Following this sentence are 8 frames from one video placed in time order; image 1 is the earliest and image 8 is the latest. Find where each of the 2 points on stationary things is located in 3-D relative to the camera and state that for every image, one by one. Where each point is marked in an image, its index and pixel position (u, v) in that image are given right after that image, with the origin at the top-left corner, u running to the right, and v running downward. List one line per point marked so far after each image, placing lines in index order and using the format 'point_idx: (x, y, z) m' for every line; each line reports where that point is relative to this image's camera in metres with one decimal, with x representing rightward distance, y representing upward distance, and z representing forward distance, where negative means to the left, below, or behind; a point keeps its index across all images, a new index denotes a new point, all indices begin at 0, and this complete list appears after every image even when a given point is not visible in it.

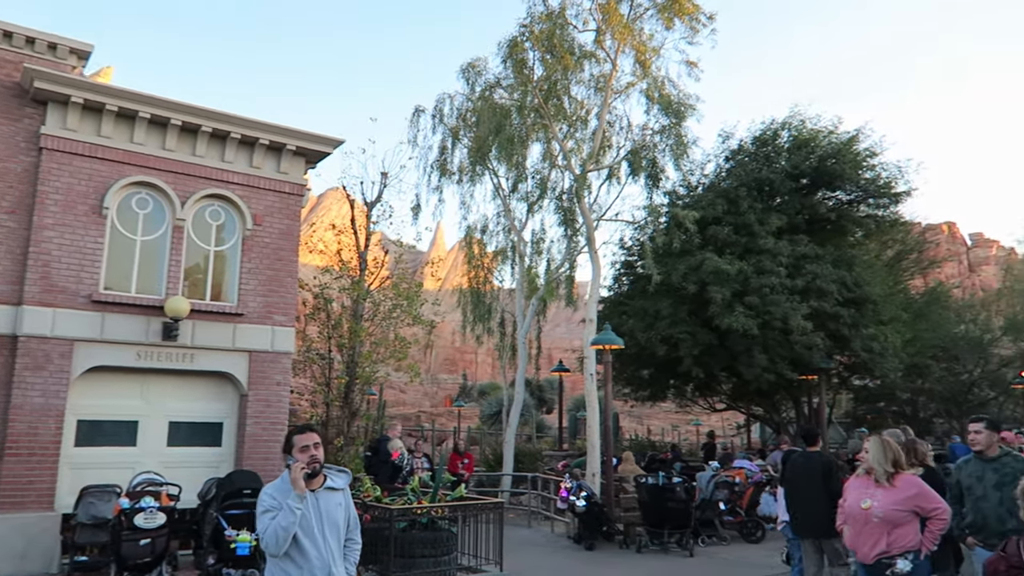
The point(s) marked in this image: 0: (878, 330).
0: (+8.4, -0.9, +18.1) m
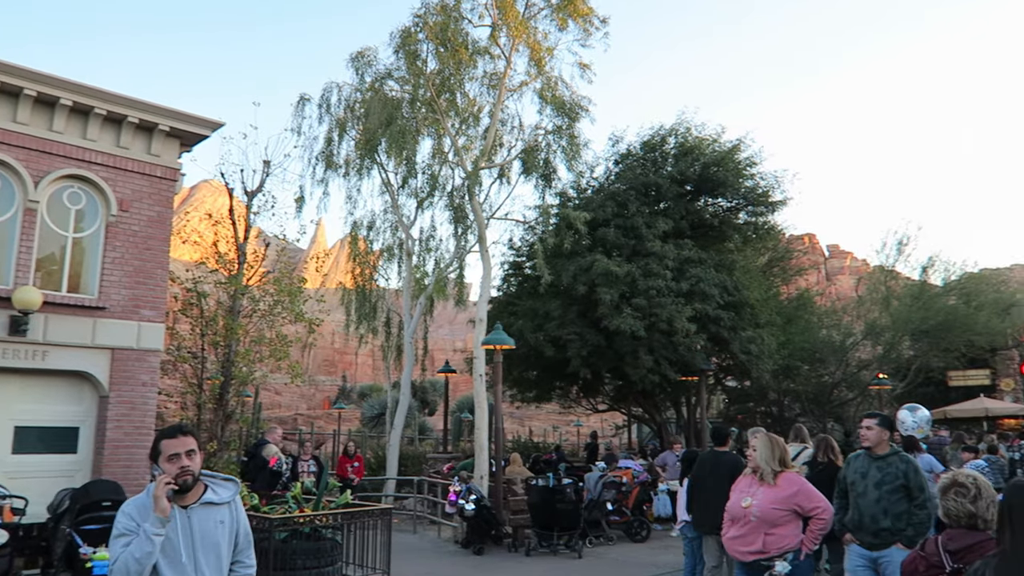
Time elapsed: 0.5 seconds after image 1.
0: (+5.8, -1.1, +18.8) m
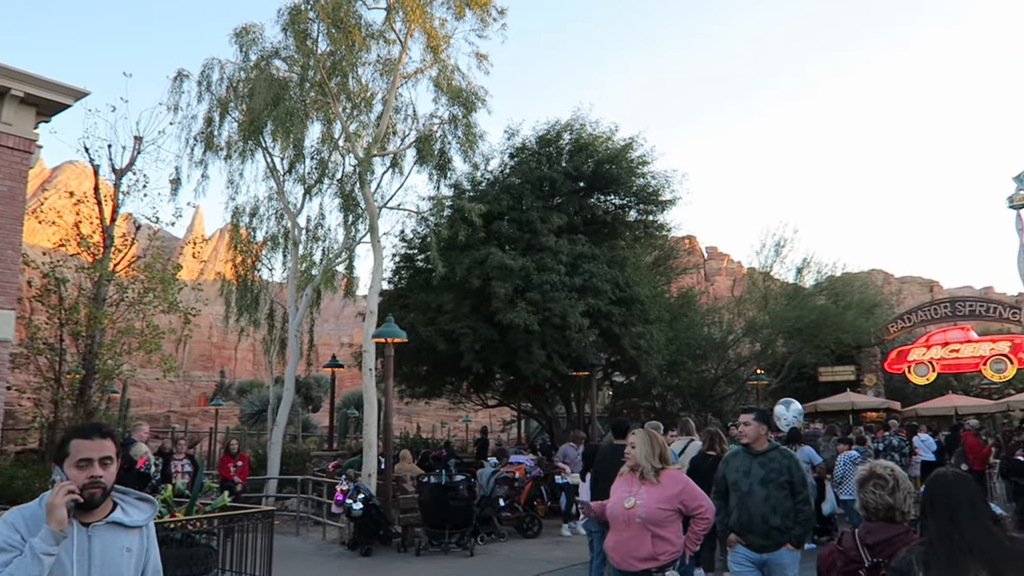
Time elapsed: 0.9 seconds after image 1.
0: (+3.2, -1.0, +19.1) m
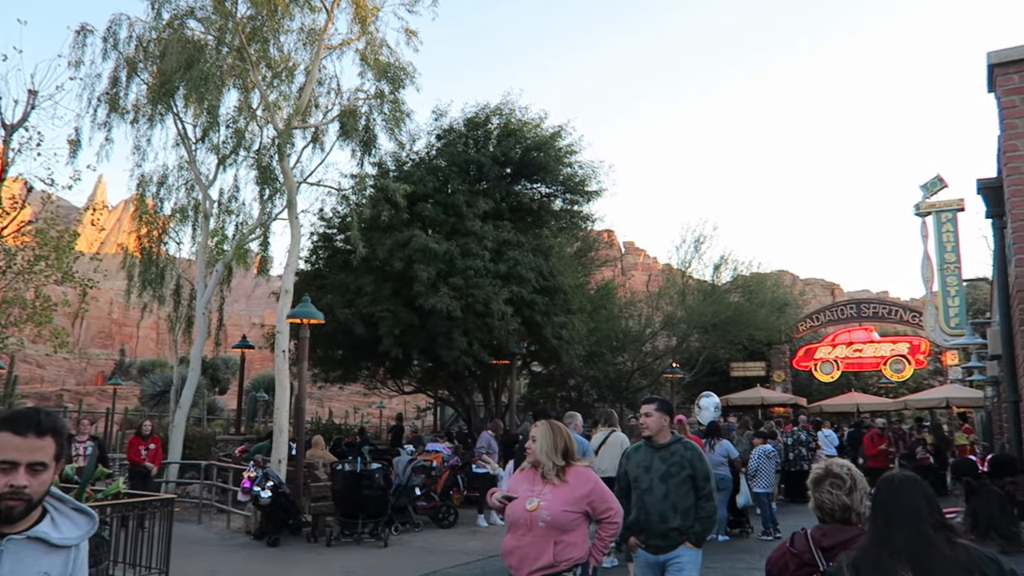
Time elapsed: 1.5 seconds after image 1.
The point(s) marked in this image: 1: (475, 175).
0: (+1.3, -0.7, +19.0) m
1: (-0.9, +2.7, +18.9) m
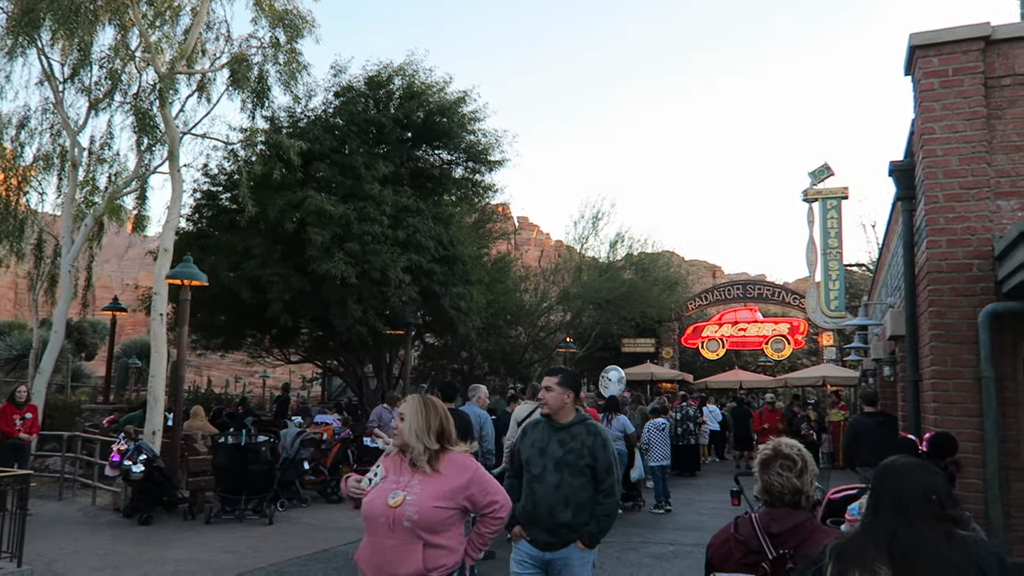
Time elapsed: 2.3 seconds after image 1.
0: (-1.1, 0.0, +18.6) m
1: (-3.1, +3.5, +18.0) m
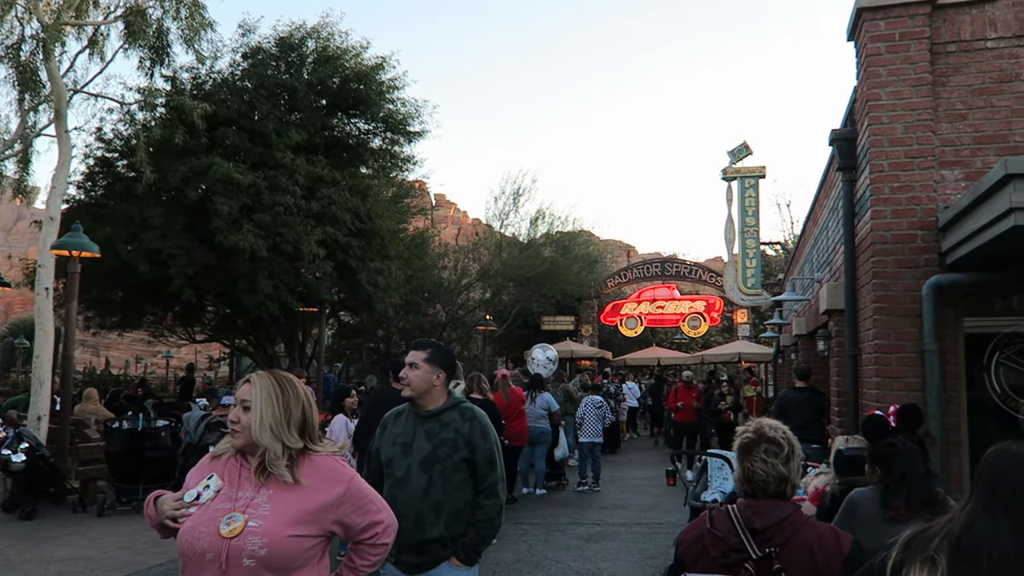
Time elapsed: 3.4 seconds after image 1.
0: (-2.9, +0.5, +17.9) m
1: (-4.8, +4.0, +17.0) m
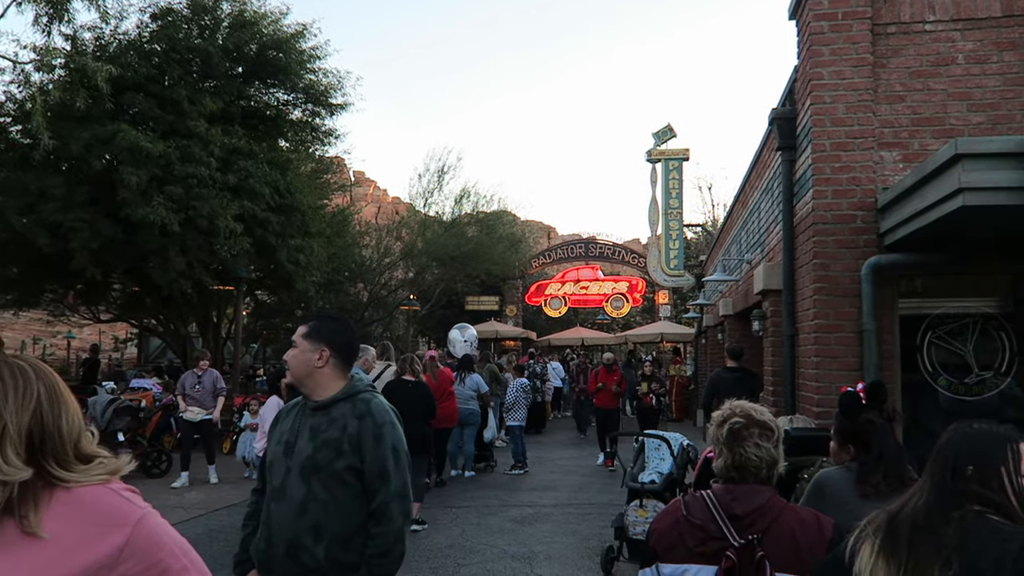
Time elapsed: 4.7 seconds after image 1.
0: (-4.5, +1.0, +17.2) m
1: (-6.3, +4.5, +16.1) m
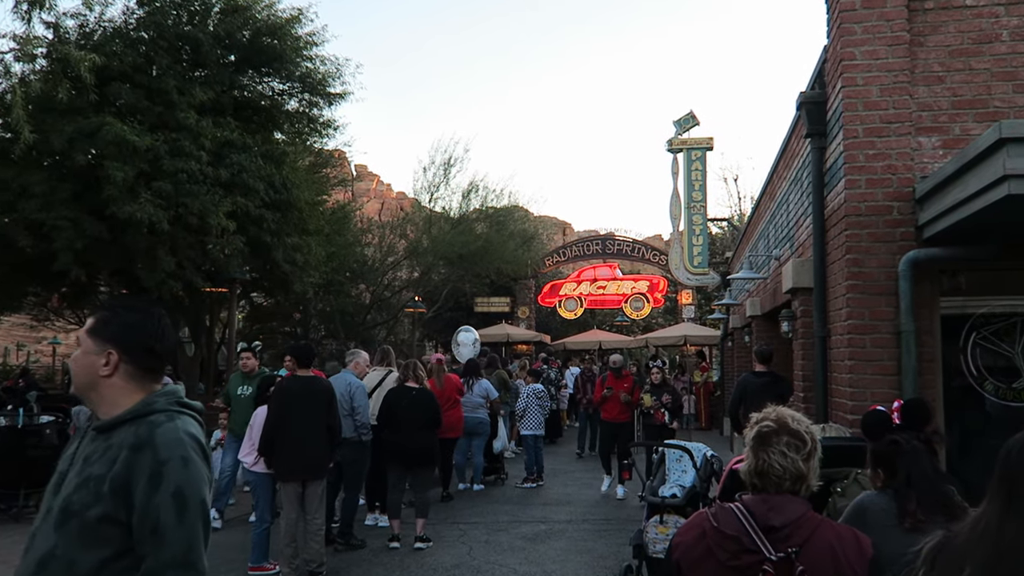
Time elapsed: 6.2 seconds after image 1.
0: (-4.3, +1.0, +16.3) m
1: (-6.1, +4.4, +15.2) m
